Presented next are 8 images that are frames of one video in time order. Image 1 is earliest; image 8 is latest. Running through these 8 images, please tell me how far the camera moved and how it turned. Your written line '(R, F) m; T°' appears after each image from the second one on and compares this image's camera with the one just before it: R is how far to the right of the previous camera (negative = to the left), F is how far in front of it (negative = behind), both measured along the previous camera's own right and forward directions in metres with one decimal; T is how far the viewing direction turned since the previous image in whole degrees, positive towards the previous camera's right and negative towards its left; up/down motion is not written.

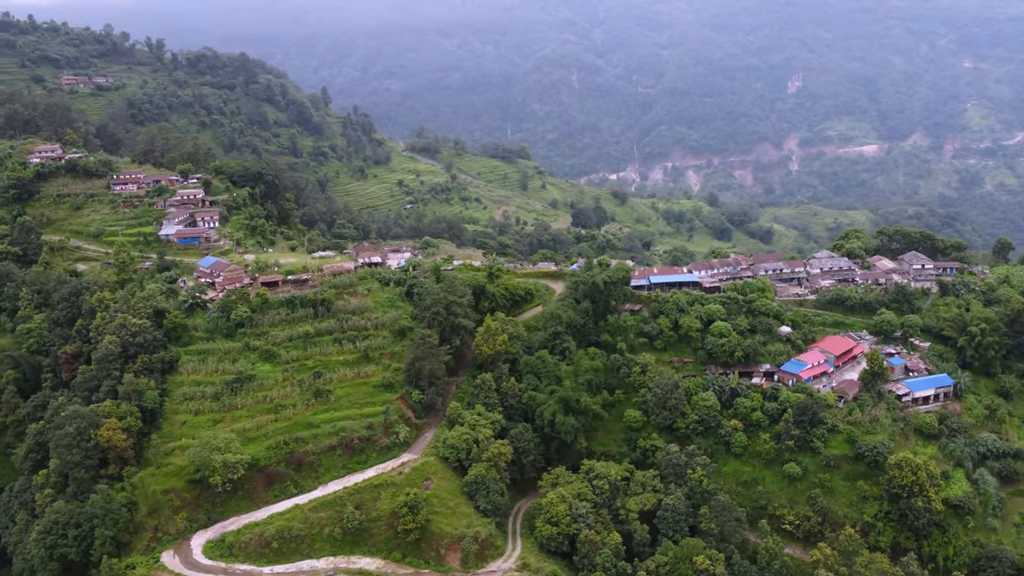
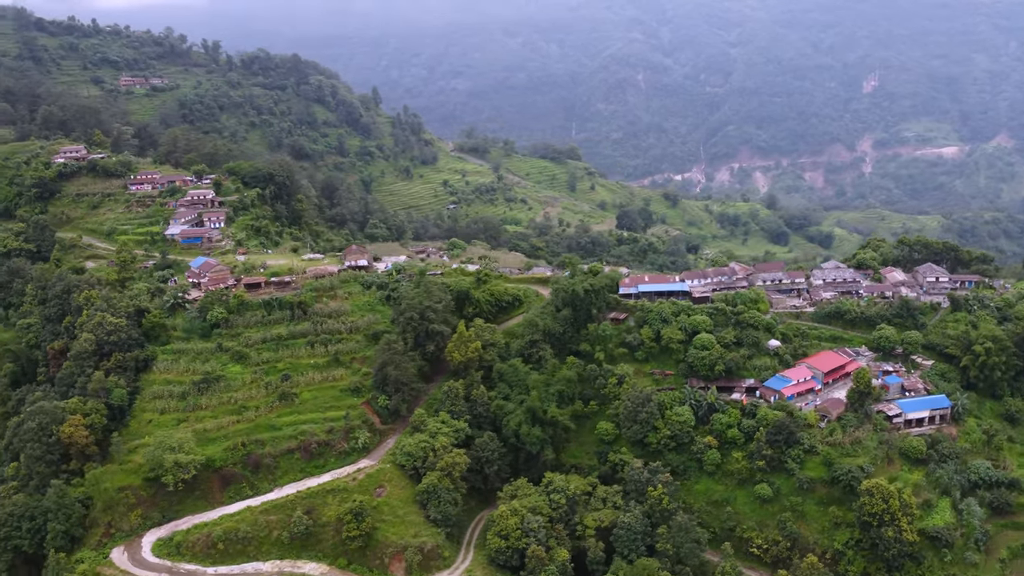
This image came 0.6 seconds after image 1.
(+3.5, +0.6) m; -5°
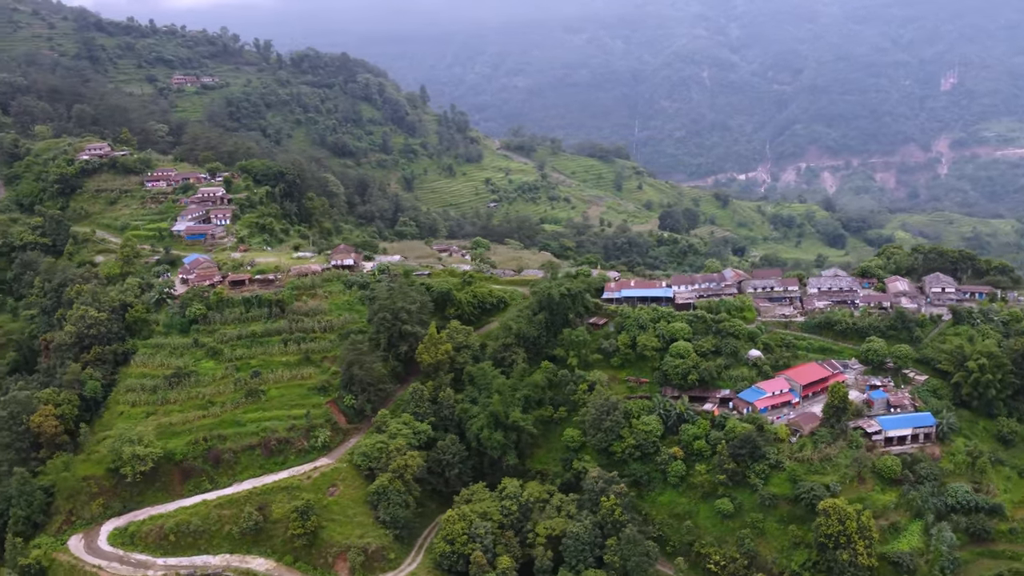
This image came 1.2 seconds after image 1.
(+3.4, +0.4) m; -5°
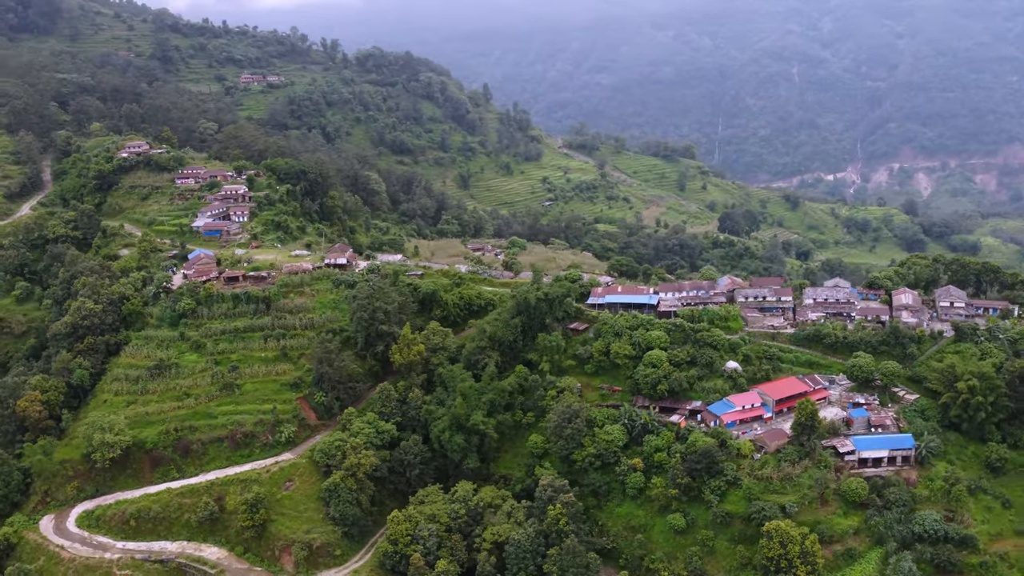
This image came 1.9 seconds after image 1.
(+4.1, +0.3) m; -6°
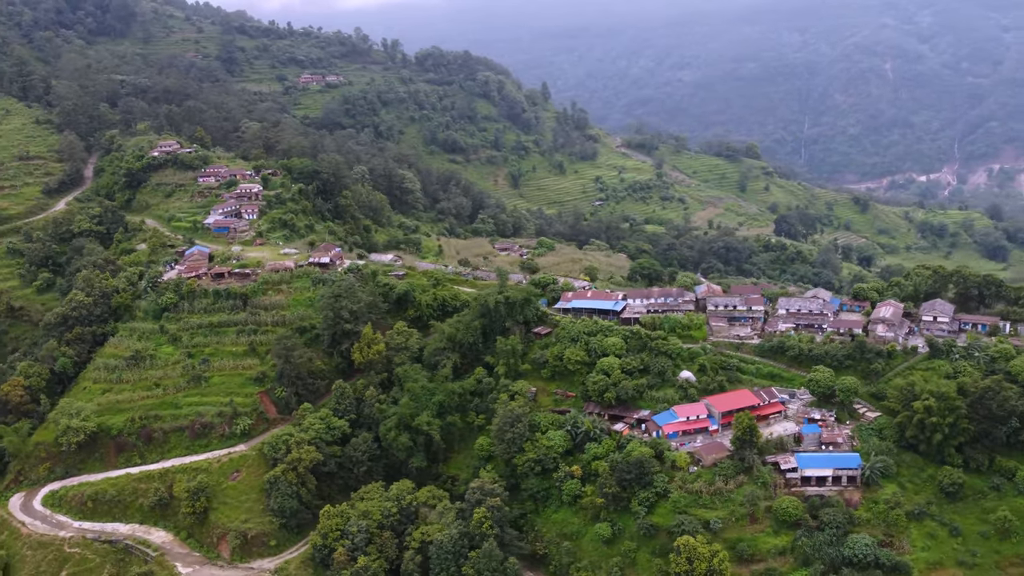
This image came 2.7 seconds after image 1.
(+4.7, +0.1) m; -6°
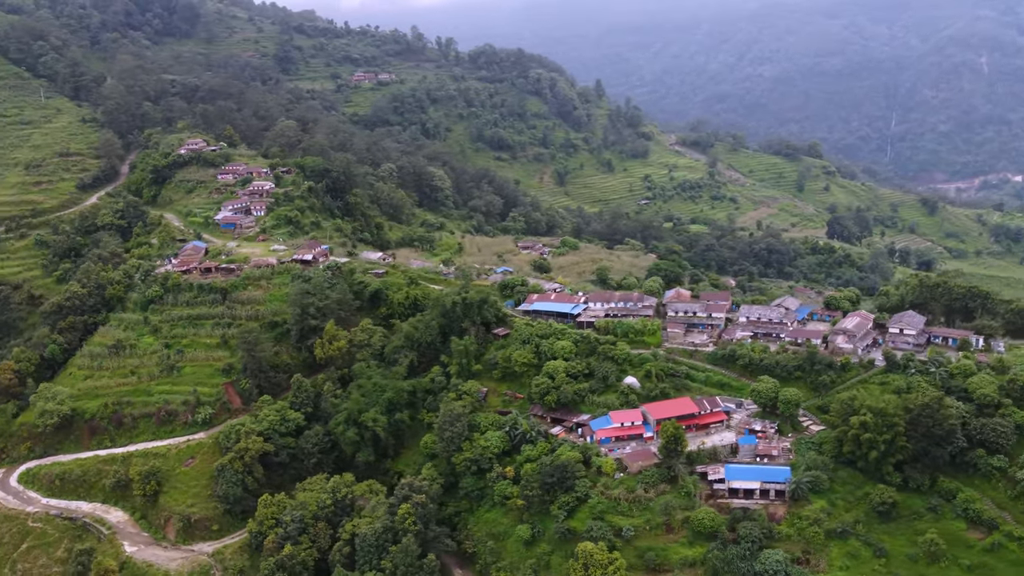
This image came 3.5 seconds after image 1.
(+4.7, -0.1) m; -6°
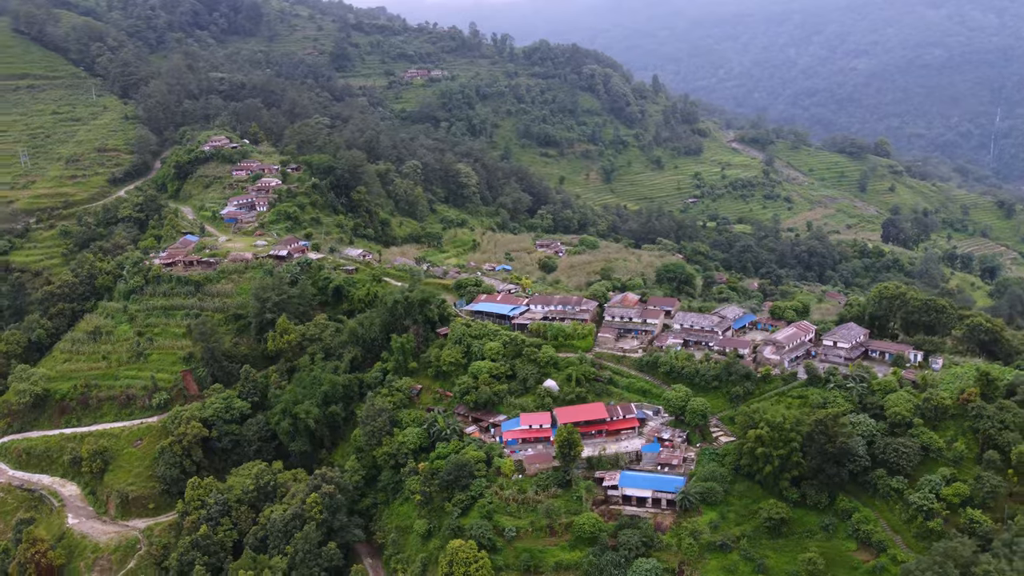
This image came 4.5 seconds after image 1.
(+5.9, -0.3) m; -6°
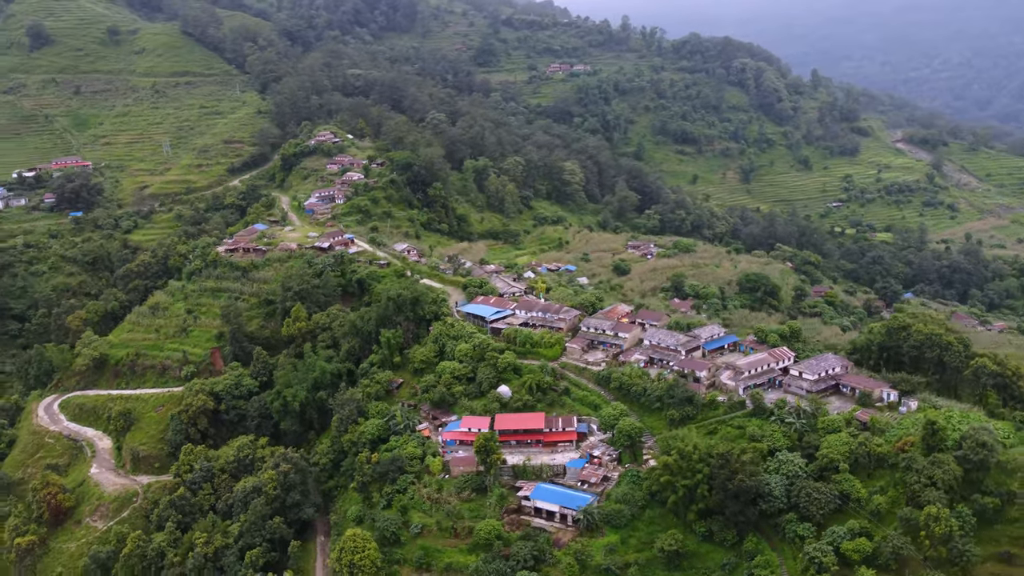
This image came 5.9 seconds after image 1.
(+8.2, +0.4) m; -13°
